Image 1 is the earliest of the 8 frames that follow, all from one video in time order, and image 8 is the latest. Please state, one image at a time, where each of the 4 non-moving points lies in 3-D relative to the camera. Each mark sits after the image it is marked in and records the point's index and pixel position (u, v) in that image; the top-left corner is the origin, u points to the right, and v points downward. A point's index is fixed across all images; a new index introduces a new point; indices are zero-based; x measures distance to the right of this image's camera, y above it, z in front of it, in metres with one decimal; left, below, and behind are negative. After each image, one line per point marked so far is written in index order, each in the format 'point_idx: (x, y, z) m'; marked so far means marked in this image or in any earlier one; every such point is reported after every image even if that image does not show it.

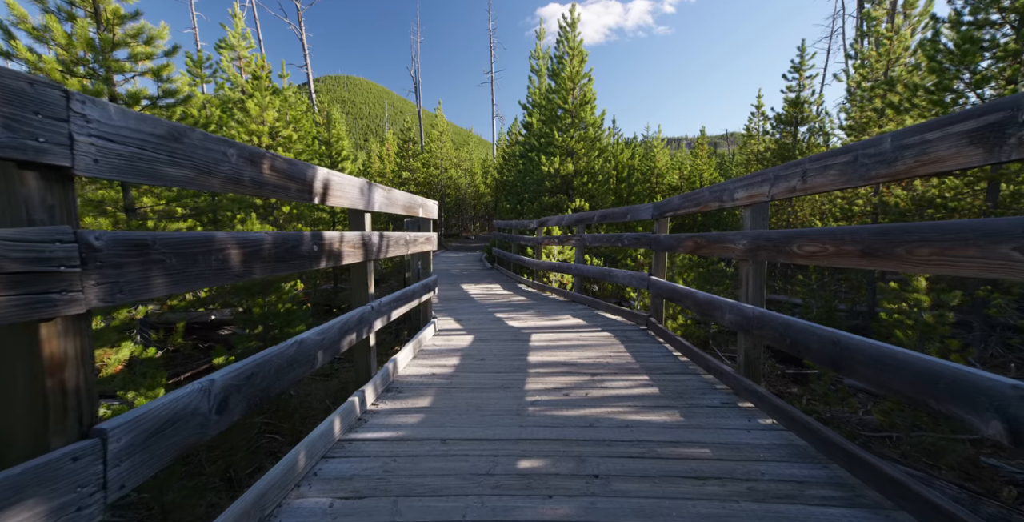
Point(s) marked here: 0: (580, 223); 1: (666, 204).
0: (+1.0, +0.6, +6.1) m
1: (+1.4, +0.5, +3.8) m
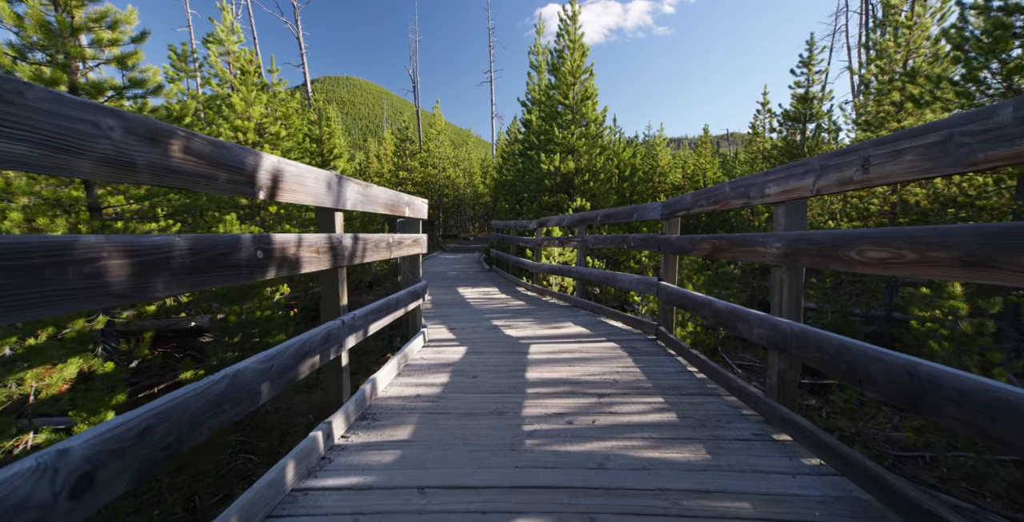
0: (+1.0, +0.5, +5.7) m
1: (+1.4, +0.5, +3.4) m
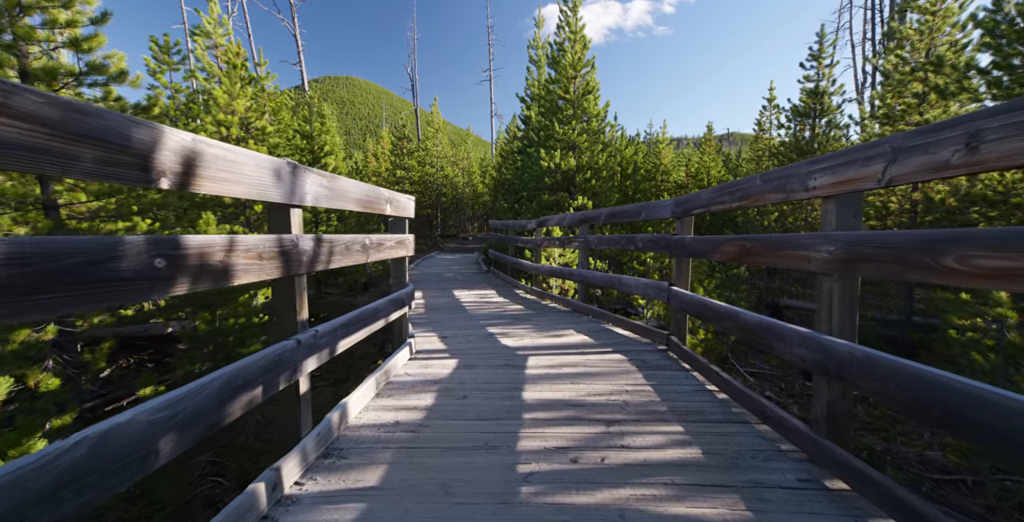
0: (+0.9, +0.5, +5.3) m
1: (+1.4, +0.5, +3.1) m
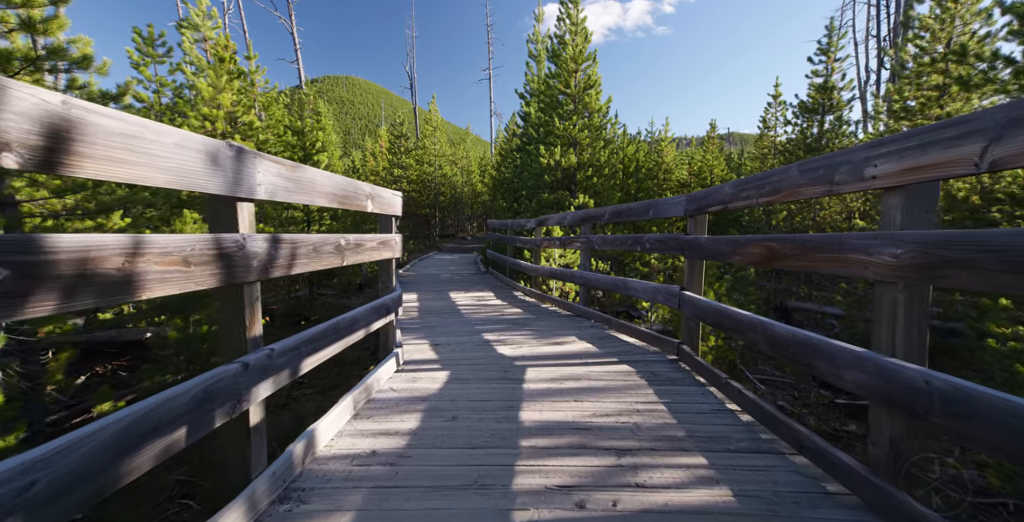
0: (+0.9, +0.5, +5.0) m
1: (+1.3, +0.5, +2.8) m
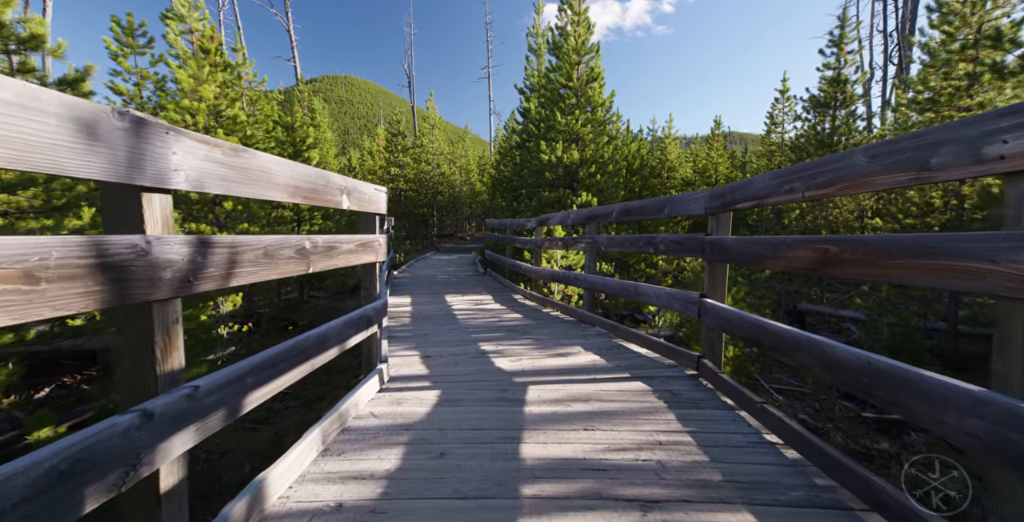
0: (+0.9, +0.5, +4.7) m
1: (+1.3, +0.4, +2.4) m
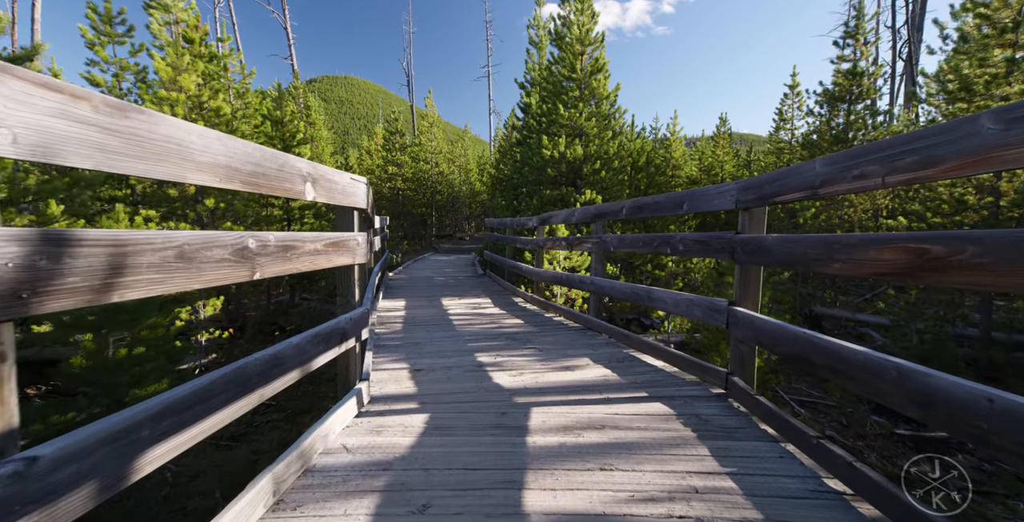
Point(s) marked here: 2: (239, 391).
0: (+0.9, +0.4, +4.3) m
1: (+1.3, +0.4, +2.0) m
2: (-0.9, -0.4, +1.4) m
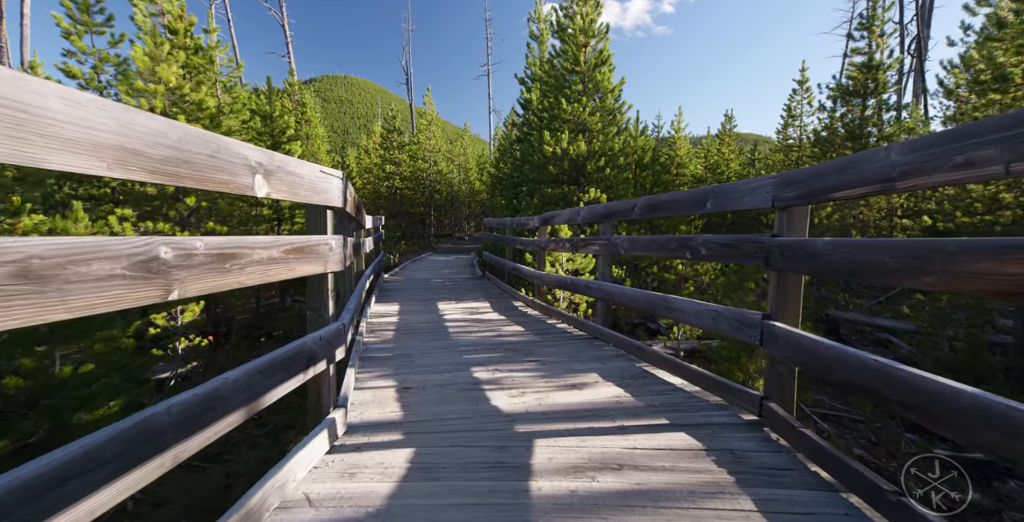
0: (+0.9, +0.4, +3.9) m
1: (+1.3, +0.4, +1.7) m
2: (-0.9, -0.5, +1.0) m
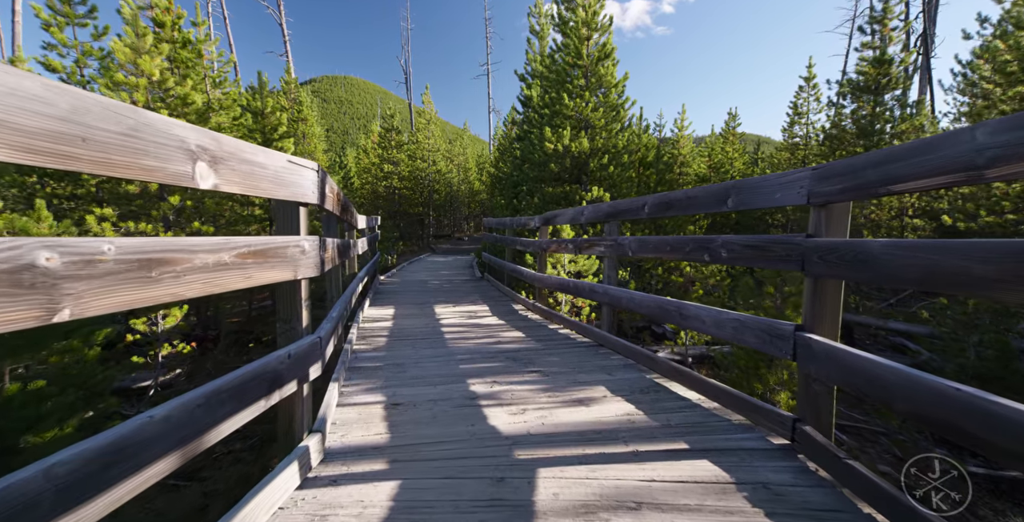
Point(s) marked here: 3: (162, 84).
0: (+0.9, +0.4, +3.7) m
1: (+1.3, +0.4, +1.4) m
2: (-0.9, -0.5, +0.7) m
3: (-4.9, +2.5, +5.8) m
